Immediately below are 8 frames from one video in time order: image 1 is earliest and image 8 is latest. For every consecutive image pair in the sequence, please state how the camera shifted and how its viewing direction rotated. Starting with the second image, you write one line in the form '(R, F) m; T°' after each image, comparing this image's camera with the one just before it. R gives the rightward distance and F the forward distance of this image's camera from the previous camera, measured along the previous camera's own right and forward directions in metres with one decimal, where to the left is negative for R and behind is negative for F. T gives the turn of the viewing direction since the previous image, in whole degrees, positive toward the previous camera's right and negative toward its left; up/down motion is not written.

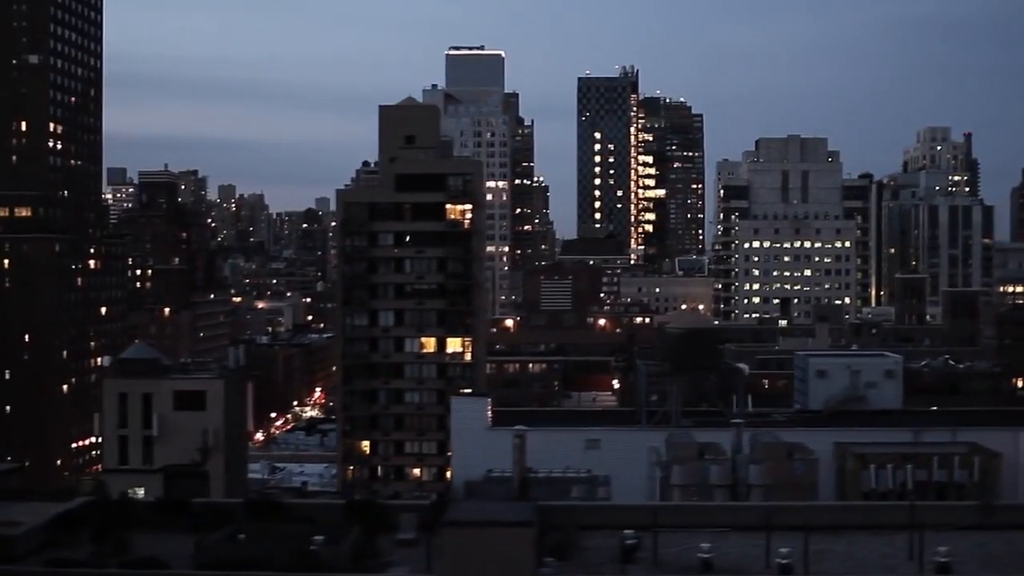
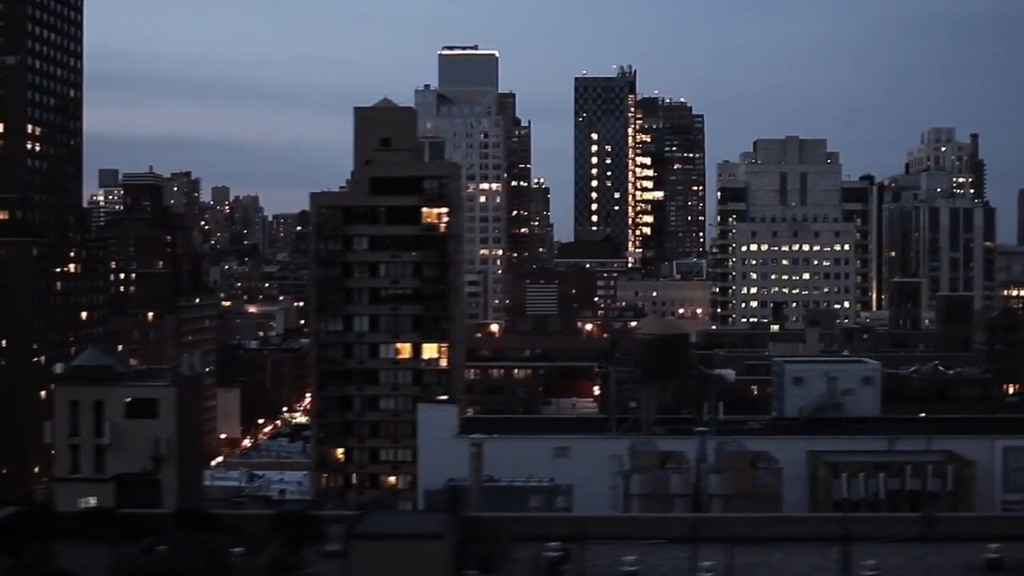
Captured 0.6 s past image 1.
(+0.6, +0.2) m; -1°
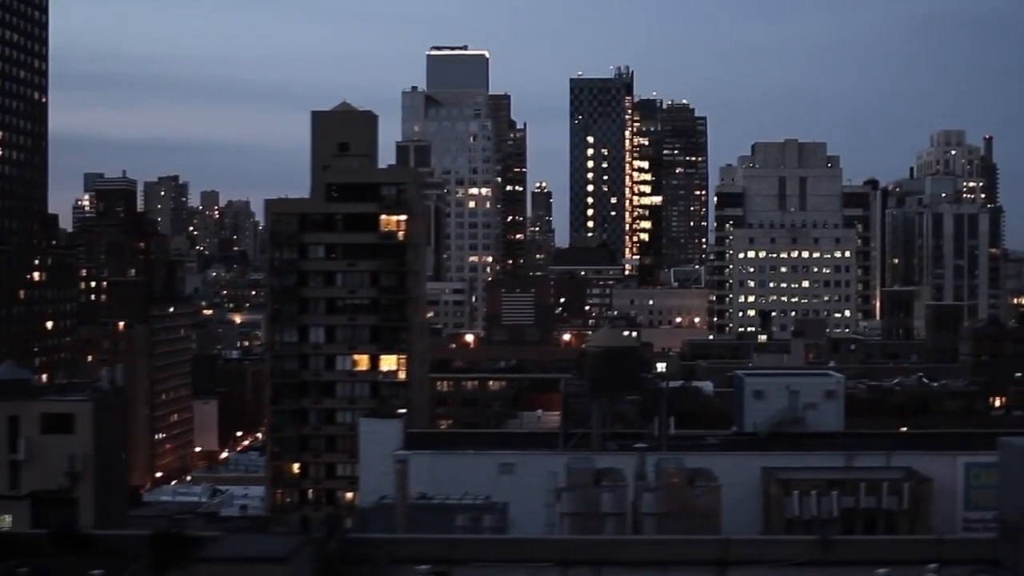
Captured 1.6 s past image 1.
(+1.0, +0.4) m; -2°
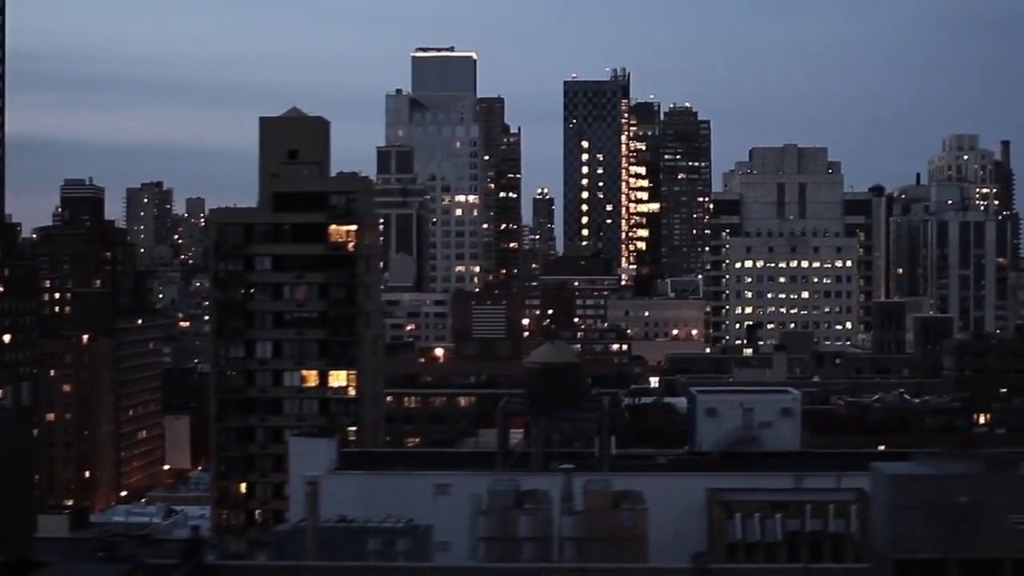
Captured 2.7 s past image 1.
(+1.0, +0.6) m; -2°
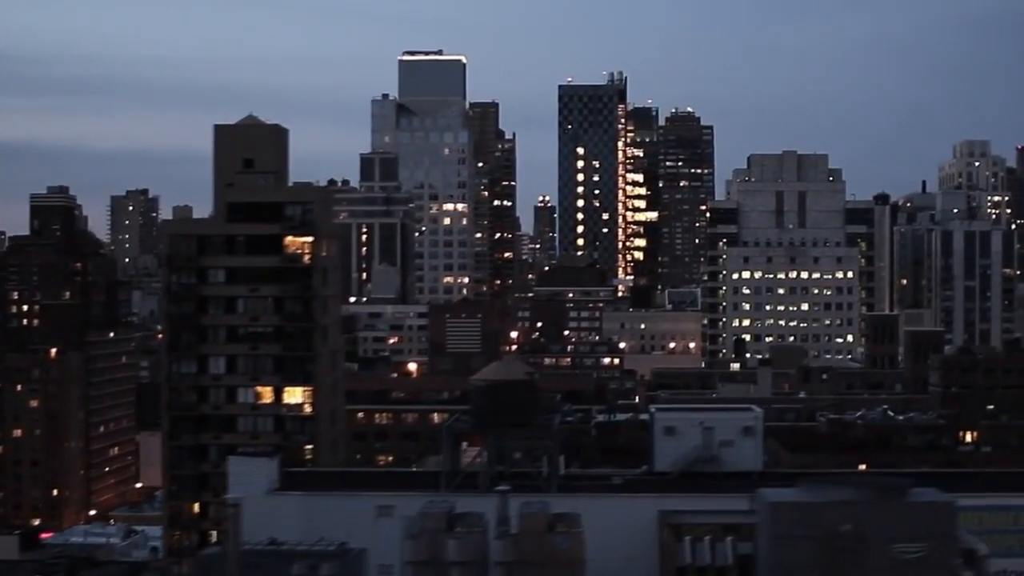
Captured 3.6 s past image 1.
(+0.8, +0.5) m; -2°
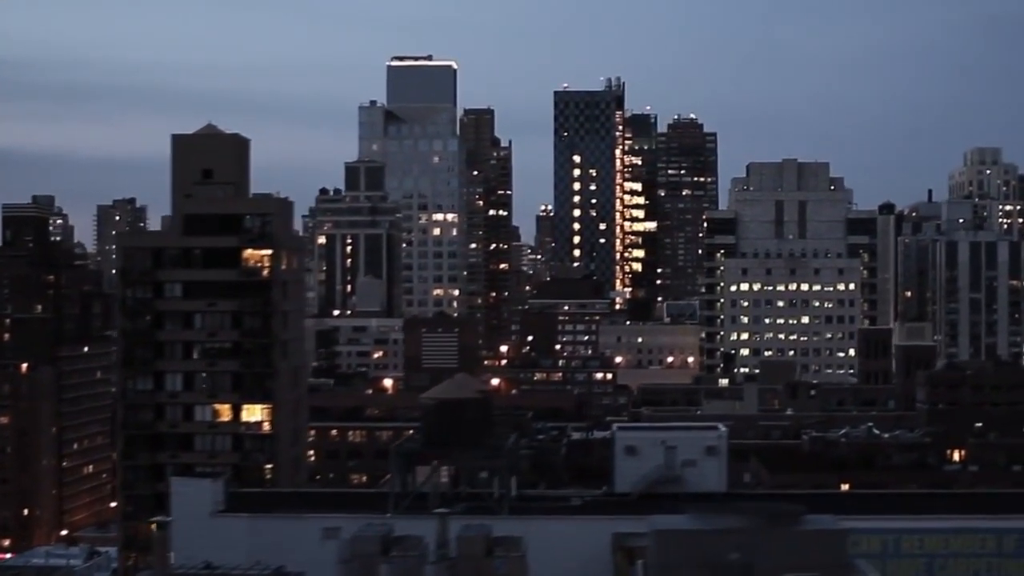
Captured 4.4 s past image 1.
(+0.7, +0.5) m; -2°
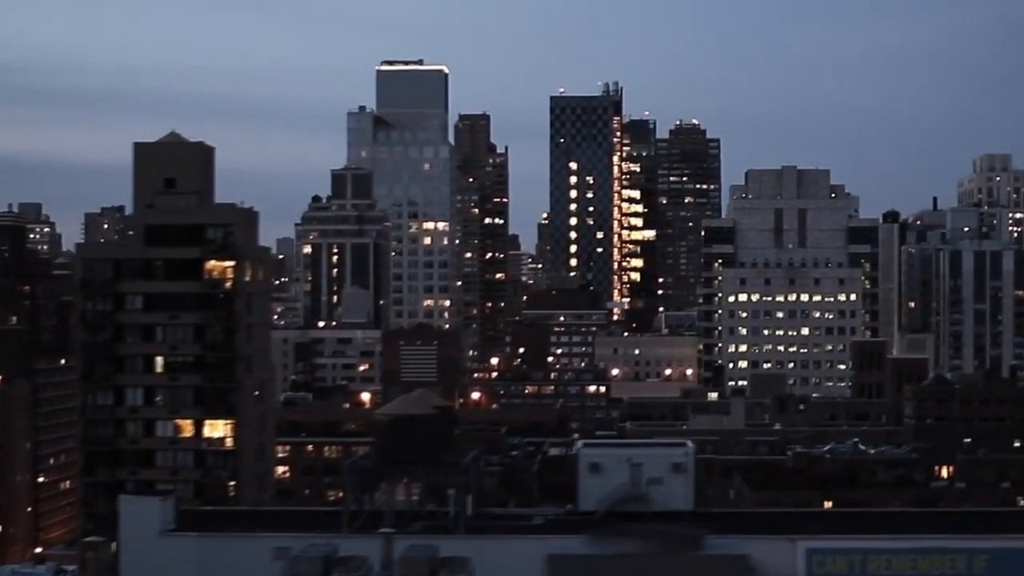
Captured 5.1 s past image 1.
(+0.6, +0.4) m; -2°
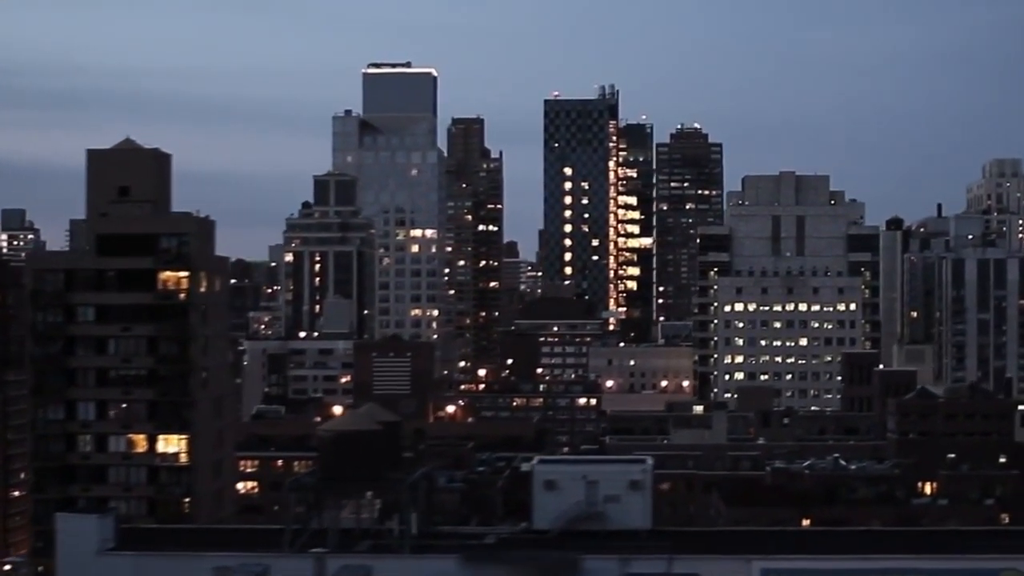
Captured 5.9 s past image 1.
(+0.6, +0.5) m; -2°
